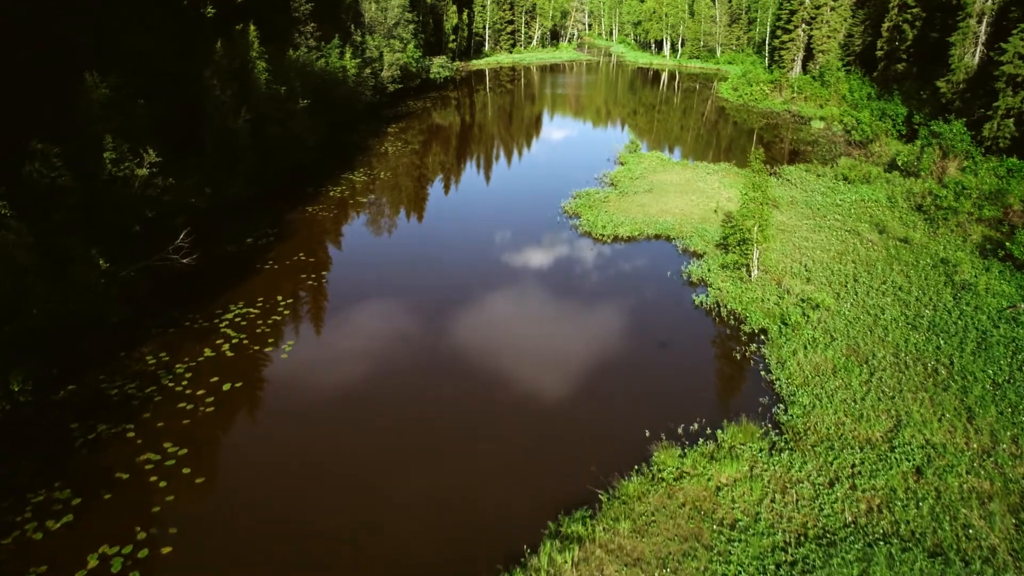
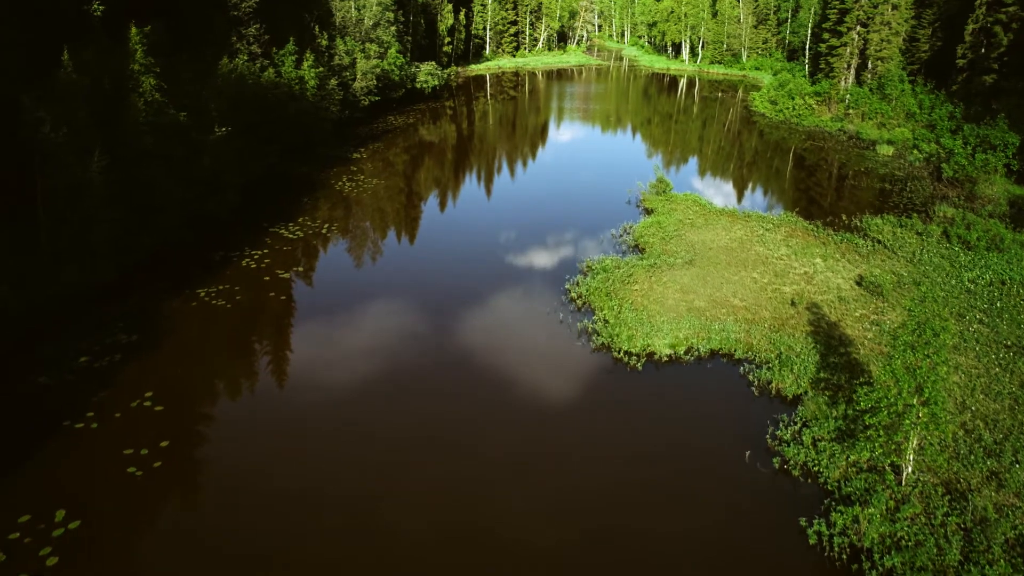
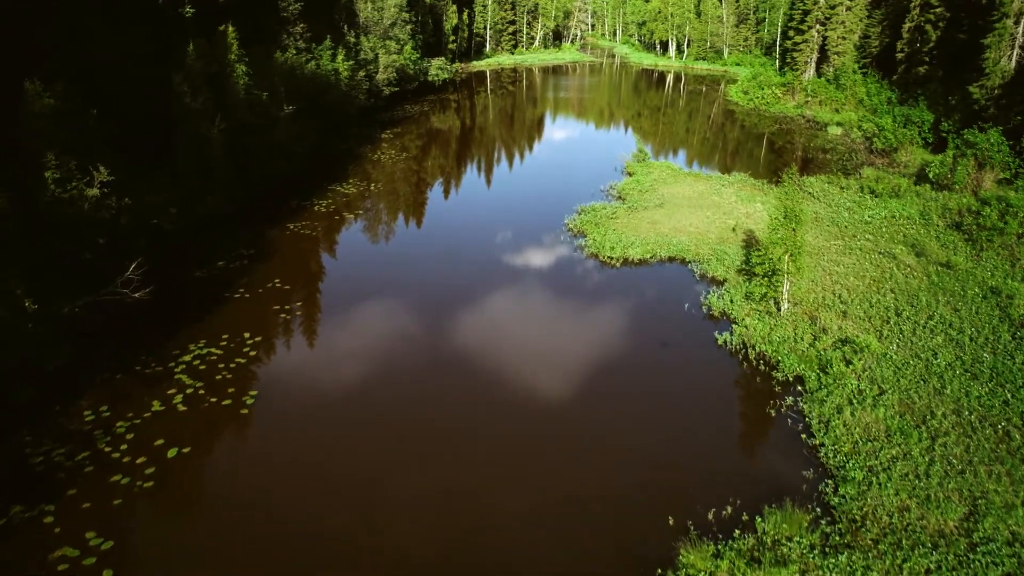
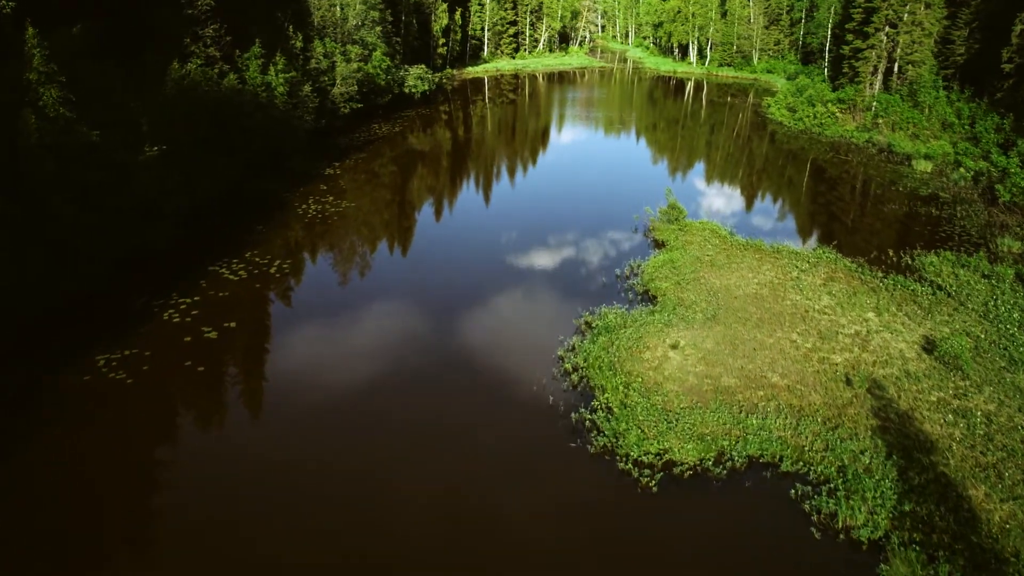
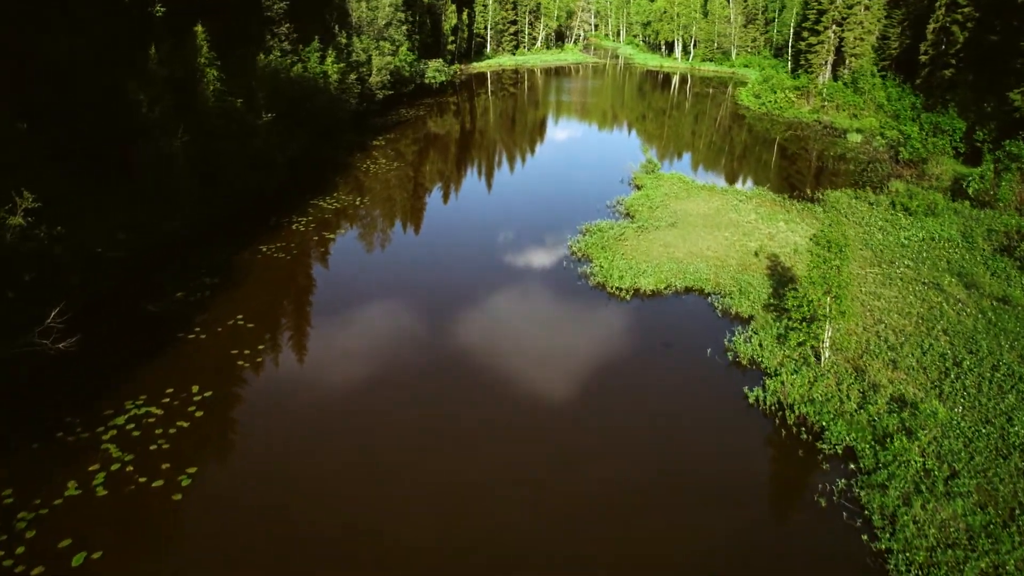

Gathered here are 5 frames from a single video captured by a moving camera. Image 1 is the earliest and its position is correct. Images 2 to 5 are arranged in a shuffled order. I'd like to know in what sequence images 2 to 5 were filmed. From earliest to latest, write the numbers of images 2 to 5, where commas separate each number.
3, 5, 2, 4
